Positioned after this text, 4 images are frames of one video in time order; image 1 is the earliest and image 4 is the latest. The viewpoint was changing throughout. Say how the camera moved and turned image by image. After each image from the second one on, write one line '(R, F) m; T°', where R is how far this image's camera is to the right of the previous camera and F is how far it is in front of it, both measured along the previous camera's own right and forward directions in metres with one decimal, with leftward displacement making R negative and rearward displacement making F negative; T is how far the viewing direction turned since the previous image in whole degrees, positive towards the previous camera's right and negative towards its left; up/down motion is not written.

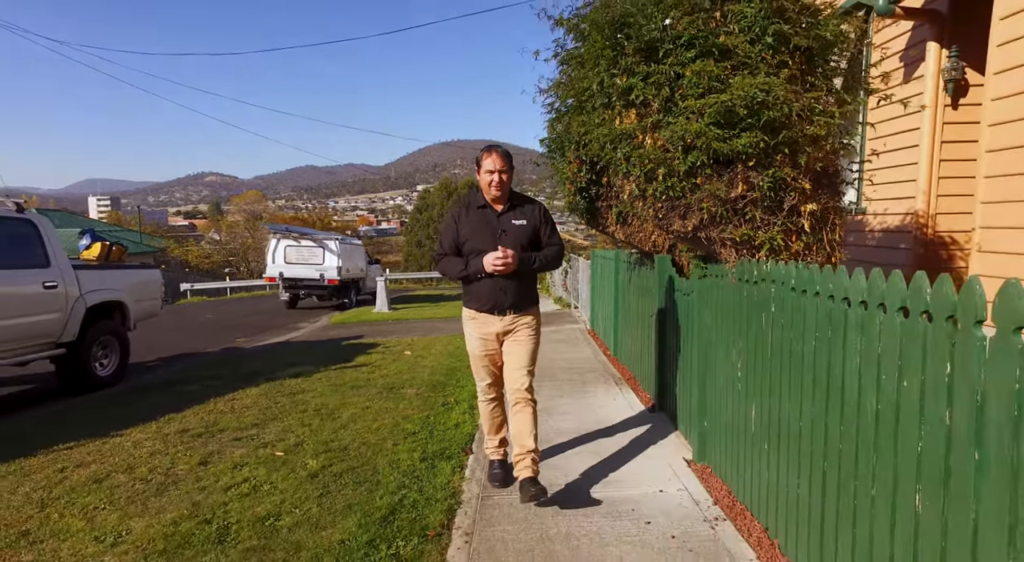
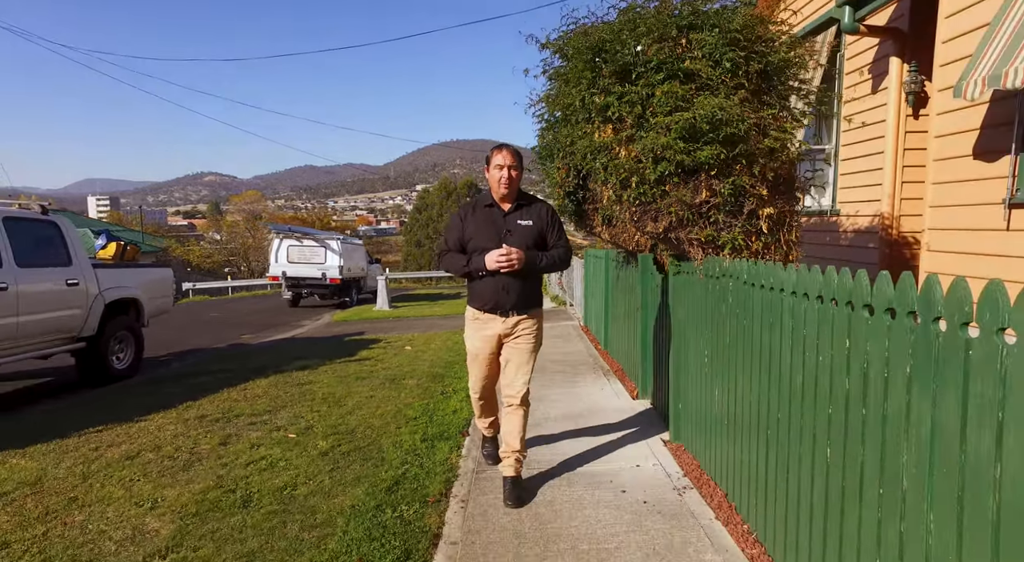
(+0.1, -0.5) m; 0°
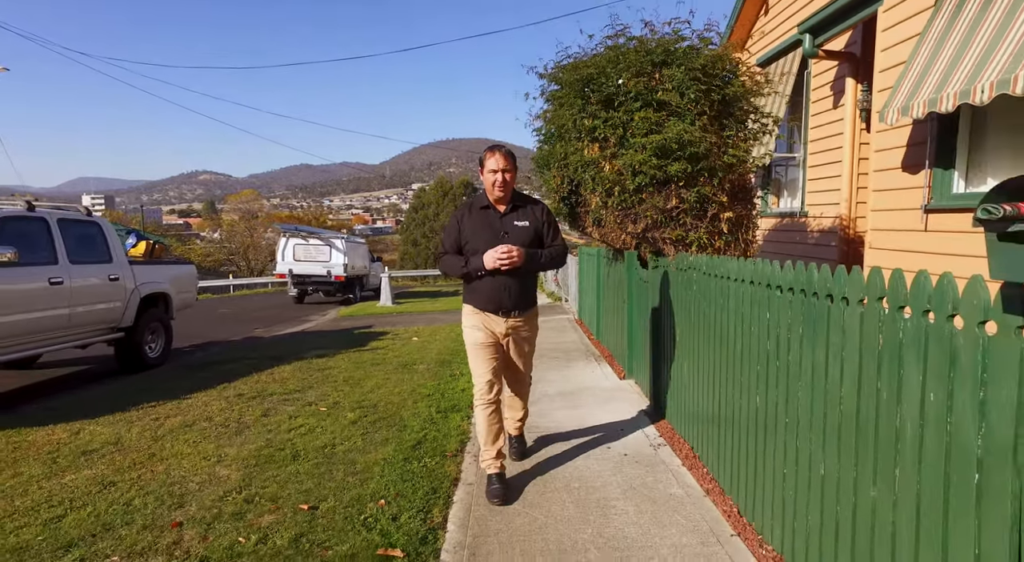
(-0.1, -0.9) m; 0°
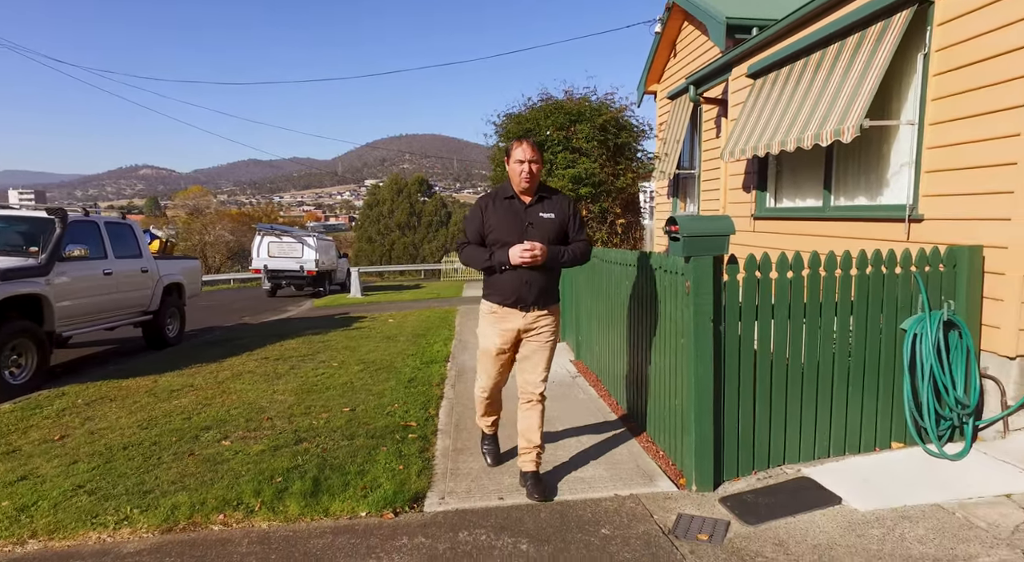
(-0.1, -2.3) m; +4°
